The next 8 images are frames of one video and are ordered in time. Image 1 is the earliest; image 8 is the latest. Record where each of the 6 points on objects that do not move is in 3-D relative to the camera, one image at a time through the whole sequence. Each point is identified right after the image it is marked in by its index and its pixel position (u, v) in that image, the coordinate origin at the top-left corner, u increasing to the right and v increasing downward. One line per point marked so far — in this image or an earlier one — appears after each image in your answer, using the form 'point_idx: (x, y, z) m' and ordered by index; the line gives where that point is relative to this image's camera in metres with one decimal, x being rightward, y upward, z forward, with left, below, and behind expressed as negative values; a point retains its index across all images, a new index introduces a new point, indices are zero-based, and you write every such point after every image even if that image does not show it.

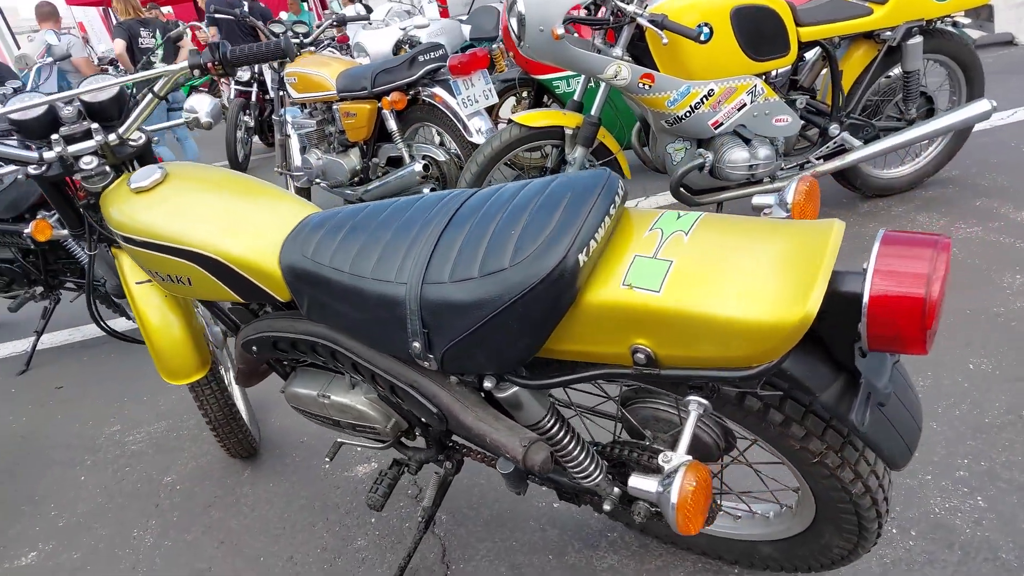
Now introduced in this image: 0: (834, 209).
0: (+1.8, +0.5, +4.0) m
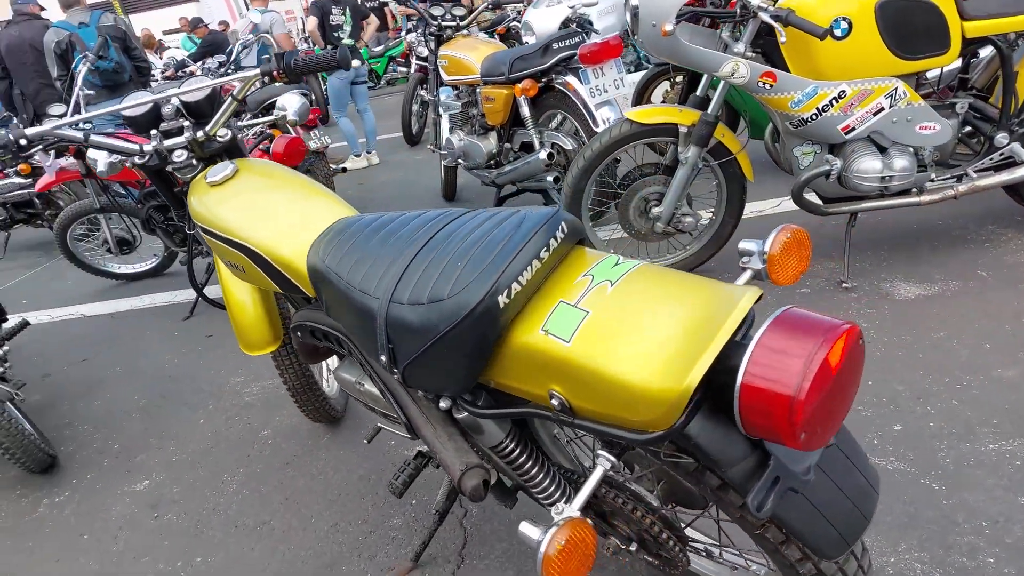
0: (+2.4, +0.3, +3.5) m
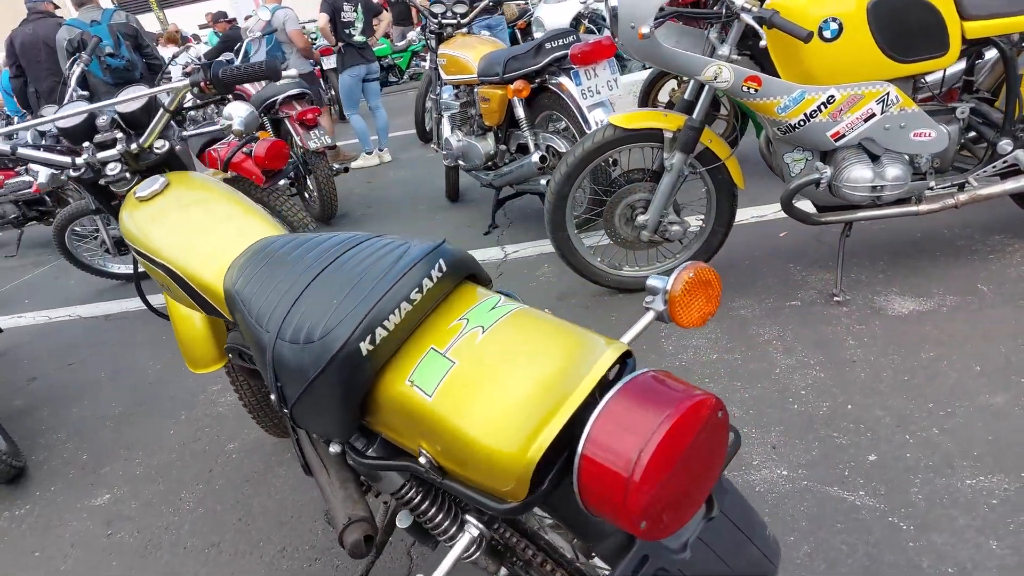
0: (+2.3, +0.2, +3.3) m
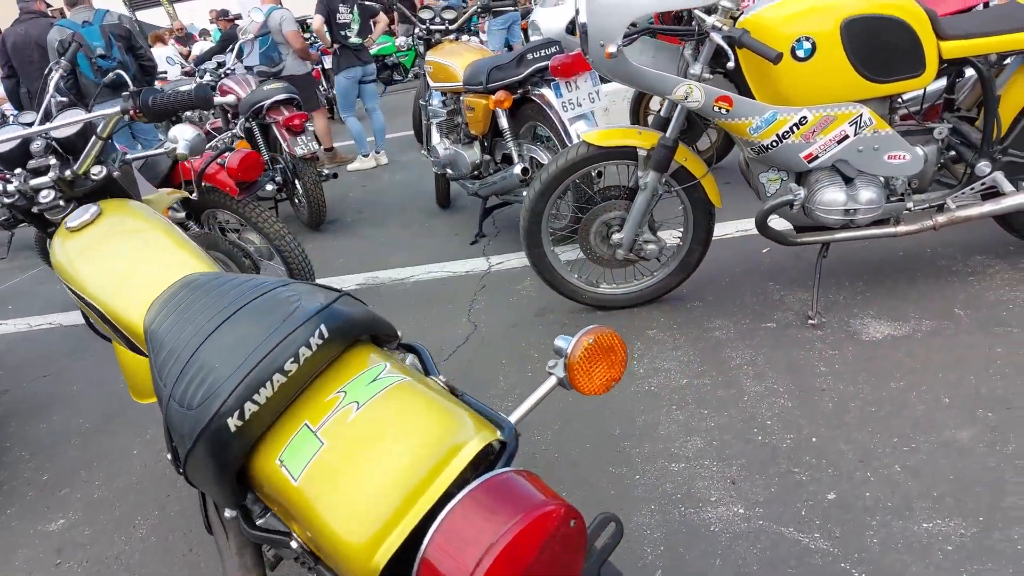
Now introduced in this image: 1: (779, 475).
0: (+2.2, +0.1, +3.2) m
1: (+0.8, -0.6, +2.2) m
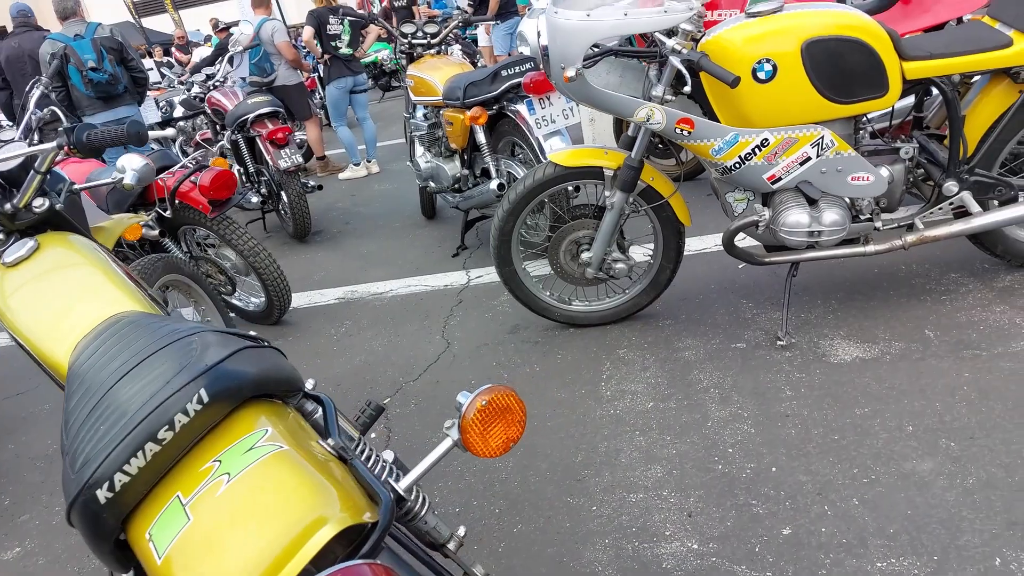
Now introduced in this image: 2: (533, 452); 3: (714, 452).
0: (+2.0, +0.1, +3.2) m
1: (+0.7, -0.7, +2.1) m
2: (+0.1, -0.6, +2.6) m
3: (+0.7, -0.6, +2.4) m
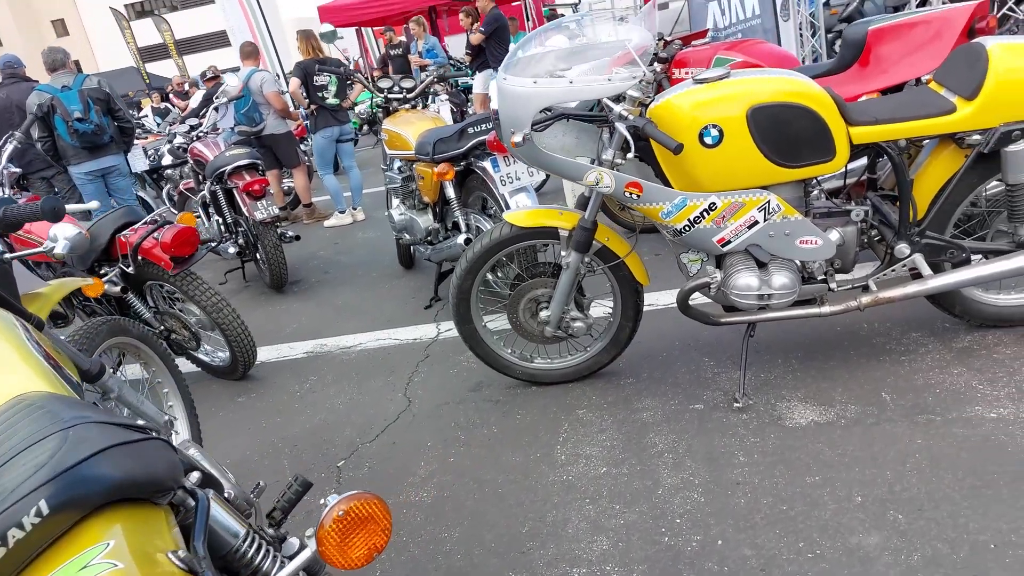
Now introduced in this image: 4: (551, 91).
0: (+1.8, -0.2, +3.2) m
1: (+0.5, -0.9, +2.1) m
2: (-0.1, -0.8, +2.5) m
3: (+0.5, -0.8, +2.3) m
4: (+0.1, +0.7, +2.6) m
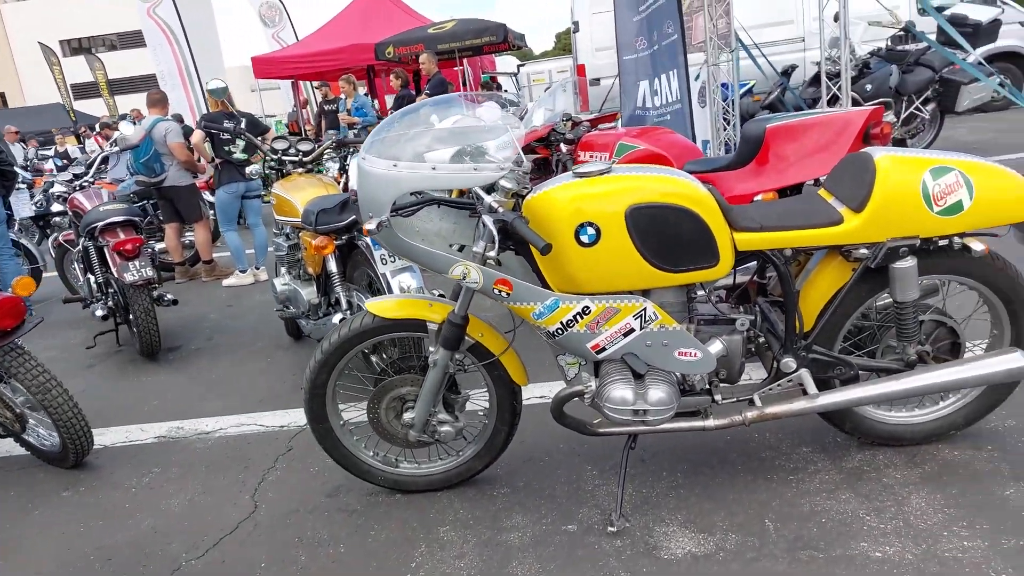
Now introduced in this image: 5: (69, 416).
0: (+1.3, -0.7, +3.0) m
1: (0.0, -1.2, +1.7) m
2: (-0.6, -1.2, +2.1) m
3: (0.0, -1.1, +2.0) m
4: (-0.3, +0.4, +2.4) m
5: (-2.2, -0.6, +3.5) m
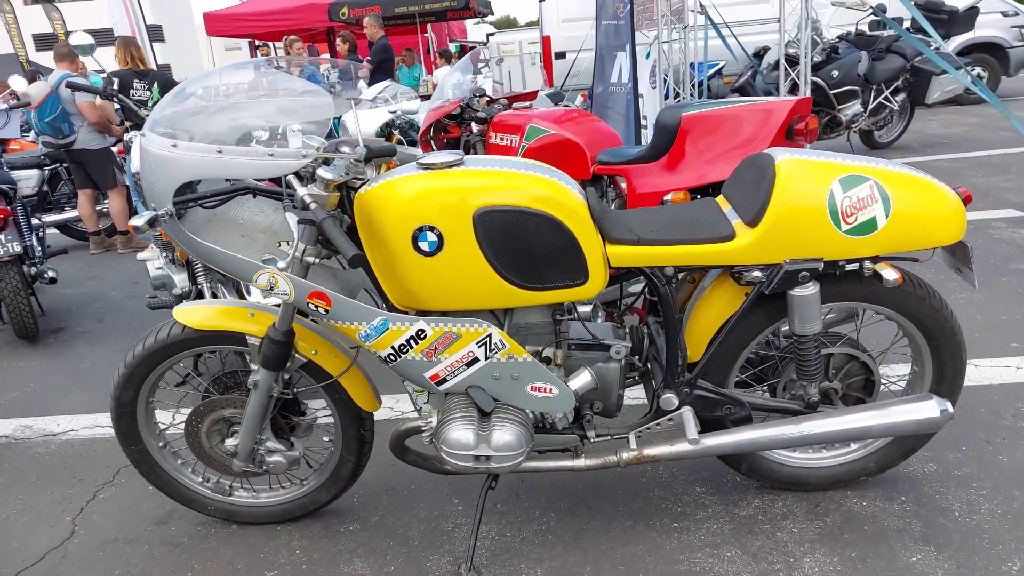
0: (+0.7, -0.7, +2.6) m
1: (-0.5, -1.2, +1.3) m
2: (-1.2, -1.2, +1.7) m
3: (-0.6, -1.2, +1.6) m
4: (-0.8, +0.3, +1.9) m
5: (-2.7, -0.5, +3.0) m
